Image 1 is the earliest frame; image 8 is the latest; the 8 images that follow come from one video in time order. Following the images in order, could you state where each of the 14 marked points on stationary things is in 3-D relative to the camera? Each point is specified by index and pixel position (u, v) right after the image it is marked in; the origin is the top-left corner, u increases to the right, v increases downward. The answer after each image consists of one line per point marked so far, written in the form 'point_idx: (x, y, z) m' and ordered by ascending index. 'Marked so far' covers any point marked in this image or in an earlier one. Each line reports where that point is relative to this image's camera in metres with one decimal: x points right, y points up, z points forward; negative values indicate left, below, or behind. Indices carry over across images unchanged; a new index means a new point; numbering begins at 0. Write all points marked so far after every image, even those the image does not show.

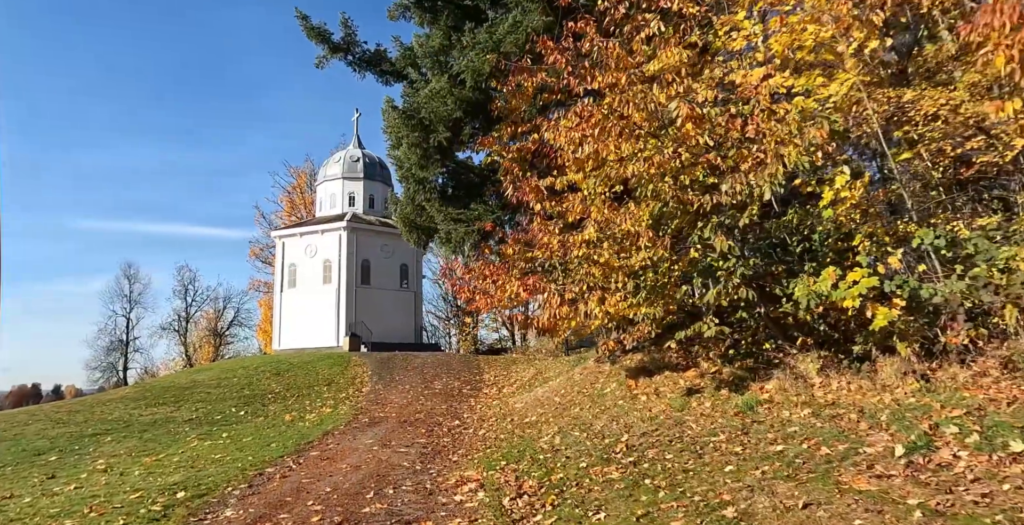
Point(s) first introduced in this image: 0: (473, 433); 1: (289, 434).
0: (-0.8, -3.6, +13.8) m
1: (-5.5, -4.2, +16.0) m
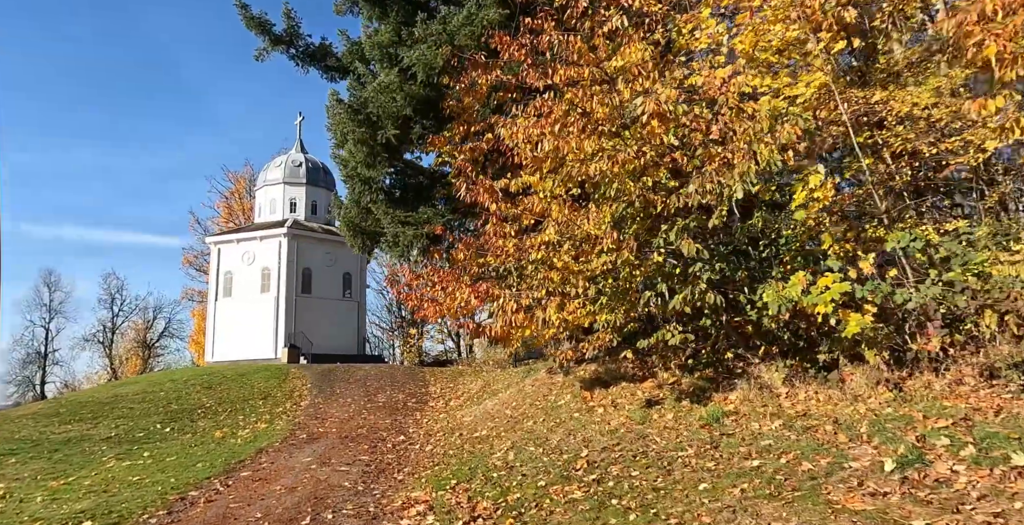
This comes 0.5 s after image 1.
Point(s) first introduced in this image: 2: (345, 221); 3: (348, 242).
0: (-1.9, -3.7, +13.0) m
1: (-6.7, -4.3, +14.8) m
2: (-4.3, +1.1, +17.0) m
3: (-4.3, +0.6, +17.3) m
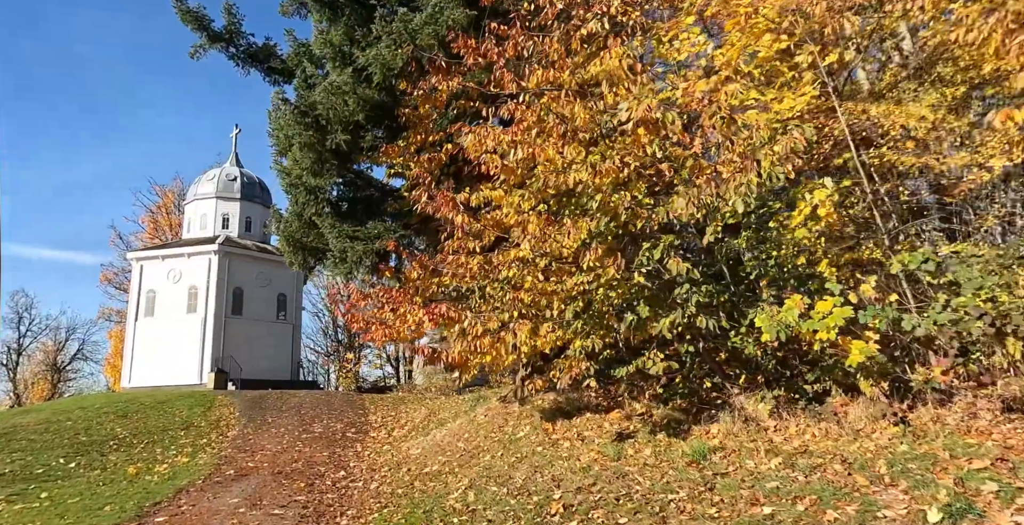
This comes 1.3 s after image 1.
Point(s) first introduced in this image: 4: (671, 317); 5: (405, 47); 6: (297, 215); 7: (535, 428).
0: (-2.7, -4.0, +11.7) m
1: (-7.6, -4.6, +13.1) m
2: (-5.4, +0.7, +15.7) m
3: (-5.5, +0.1, +16.0) m
4: (+1.8, -0.6, +7.4) m
5: (-1.8, +3.7, +11.2) m
6: (-5.1, +1.1, +15.5) m
7: (+0.4, -2.9, +11.7) m
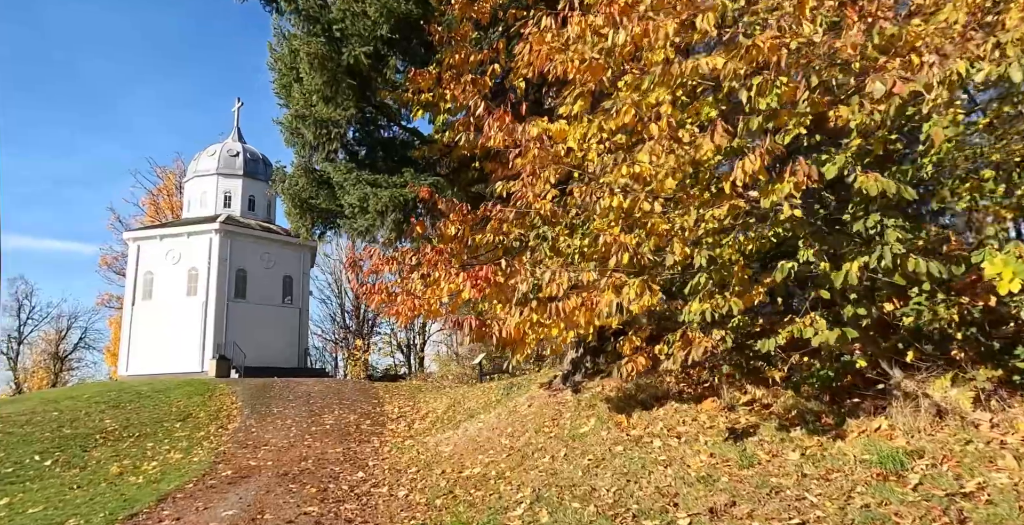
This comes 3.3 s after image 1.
0: (-1.8, -3.3, +9.4) m
1: (-6.7, -3.9, +10.9) m
2: (-4.5, +1.4, +13.4) m
3: (-4.6, +0.9, +13.7) m
4: (+2.7, 0.0, +5.1) m
5: (-1.0, +4.3, +8.8) m
6: (-4.2, +1.8, +13.2) m
7: (+1.3, -2.3, +9.4) m
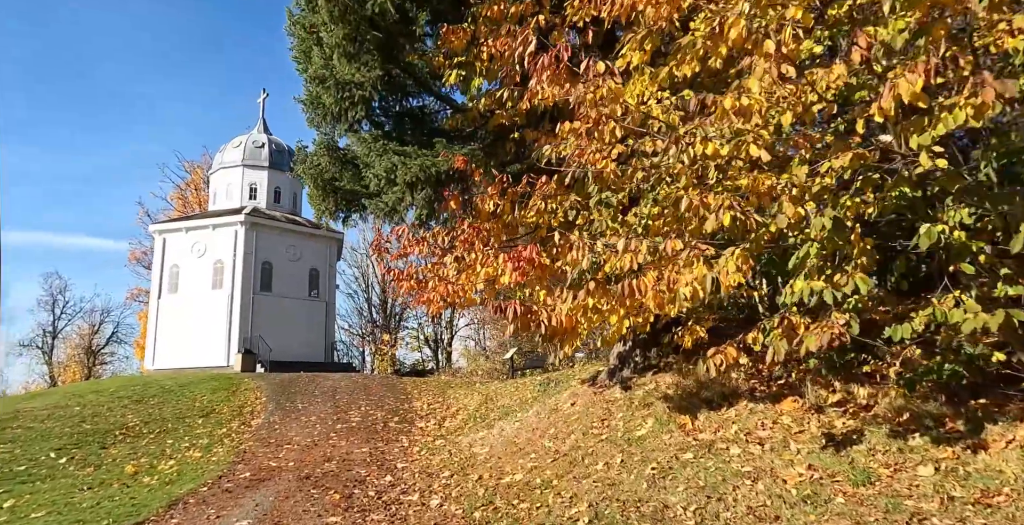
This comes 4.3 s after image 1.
0: (-1.2, -3.1, +8.4) m
1: (-6.1, -3.6, +10.0) m
2: (-3.8, +1.7, +12.4) m
3: (-3.8, +1.1, +12.7) m
4: (+3.1, +0.2, +3.8) m
5: (-0.4, +4.6, +7.6) m
6: (-3.4, +2.1, +12.2) m
7: (+1.9, -2.0, +8.2) m
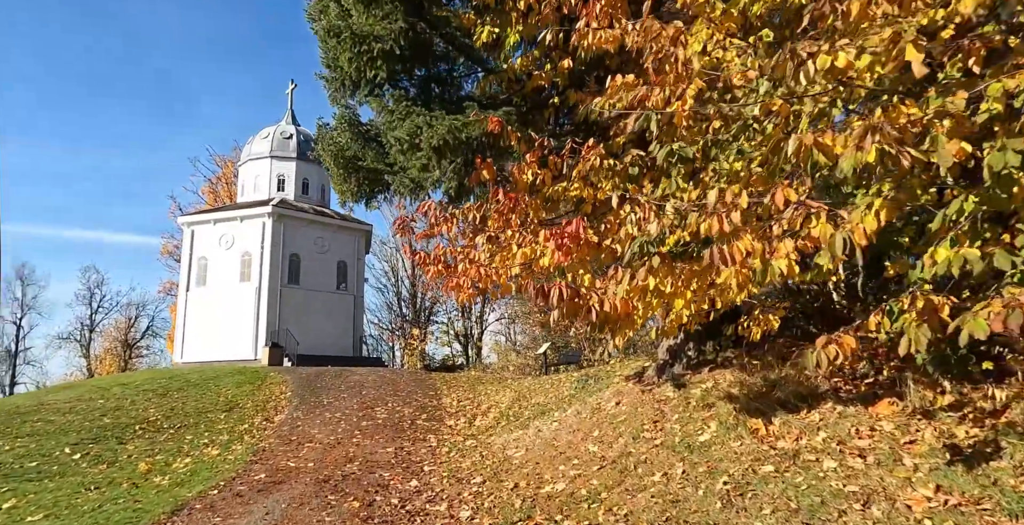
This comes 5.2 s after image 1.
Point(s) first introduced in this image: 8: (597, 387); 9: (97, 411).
0: (-0.7, -2.8, +7.4) m
1: (-5.5, -3.4, +9.2) m
2: (-3.1, +1.9, +11.5) m
3: (-3.2, +1.4, +11.8) m
4: (+3.3, +0.4, +2.6) m
5: (0.0, +4.8, +6.6) m
6: (-2.8, +2.4, +11.2) m
7: (+2.3, -1.8, +7.1) m
8: (+1.7, -2.4, +12.8) m
9: (-11.8, -4.2, +18.7) m
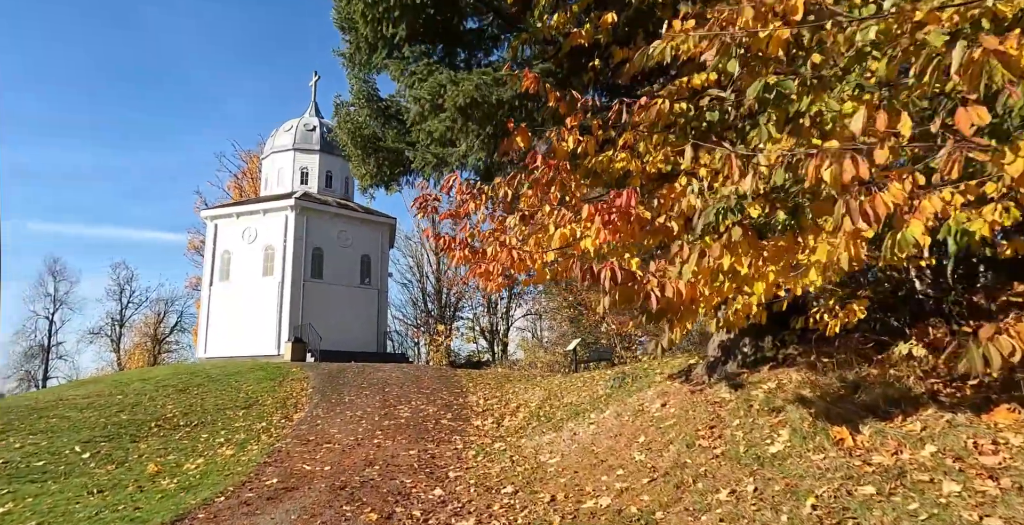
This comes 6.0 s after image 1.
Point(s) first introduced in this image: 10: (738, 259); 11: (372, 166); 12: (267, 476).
0: (-0.4, -2.7, +6.5) m
1: (-5.1, -3.2, +8.5) m
2: (-2.6, +2.1, +10.6) m
3: (-2.6, +1.6, +11.0) m
4: (+3.5, +0.6, +1.5) m
5: (+0.3, +5.0, +5.6) m
6: (-2.3, +2.6, +10.4) m
7: (+2.7, -1.6, +6.0) m
8: (+2.2, -2.2, +11.8) m
9: (-11.0, -4.0, +18.2) m
10: (+1.5, 0.0, +4.3) m
11: (-2.3, +1.6, +10.8) m
12: (-3.7, -3.2, +10.0) m
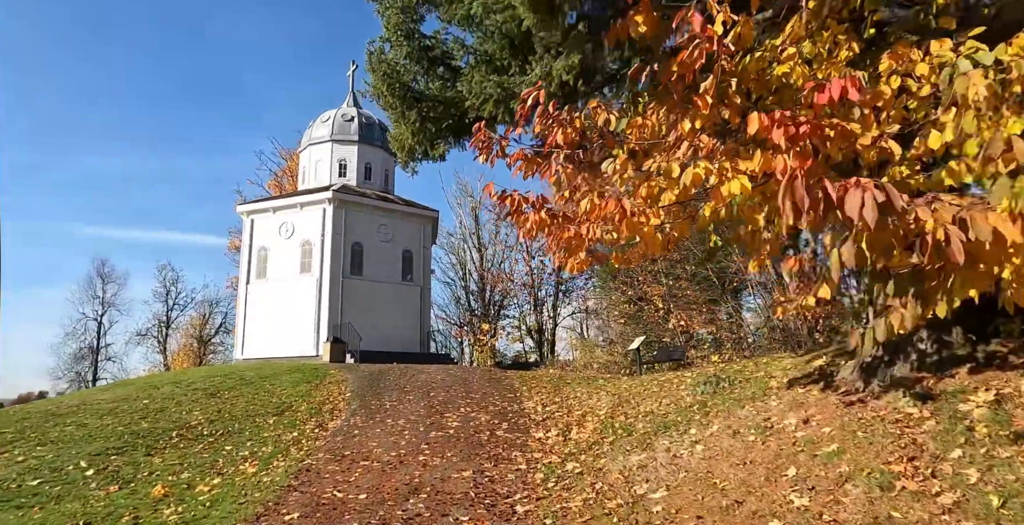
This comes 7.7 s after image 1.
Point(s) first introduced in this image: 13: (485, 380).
0: (+0.4, -2.4, +4.3) m
1: (-4.2, -3.0, +6.6) m
2: (-1.6, +2.4, +8.6) m
3: (-1.6, +1.9, +8.9) m
4: (+3.9, +1.0, -0.8) m
5: (+1.0, +5.3, +3.4) m
6: (-1.3, +2.9, +8.3) m
7: (+3.4, -1.2, +3.7) m
8: (+3.3, -1.9, +9.5) m
9: (-9.5, -3.8, +16.6) m
10: (+2.1, +0.4, +2.0) m
11: (-1.3, +1.9, +8.7) m
12: (-2.7, -2.9, +8.0) m
13: (-0.8, -3.4, +18.9) m
